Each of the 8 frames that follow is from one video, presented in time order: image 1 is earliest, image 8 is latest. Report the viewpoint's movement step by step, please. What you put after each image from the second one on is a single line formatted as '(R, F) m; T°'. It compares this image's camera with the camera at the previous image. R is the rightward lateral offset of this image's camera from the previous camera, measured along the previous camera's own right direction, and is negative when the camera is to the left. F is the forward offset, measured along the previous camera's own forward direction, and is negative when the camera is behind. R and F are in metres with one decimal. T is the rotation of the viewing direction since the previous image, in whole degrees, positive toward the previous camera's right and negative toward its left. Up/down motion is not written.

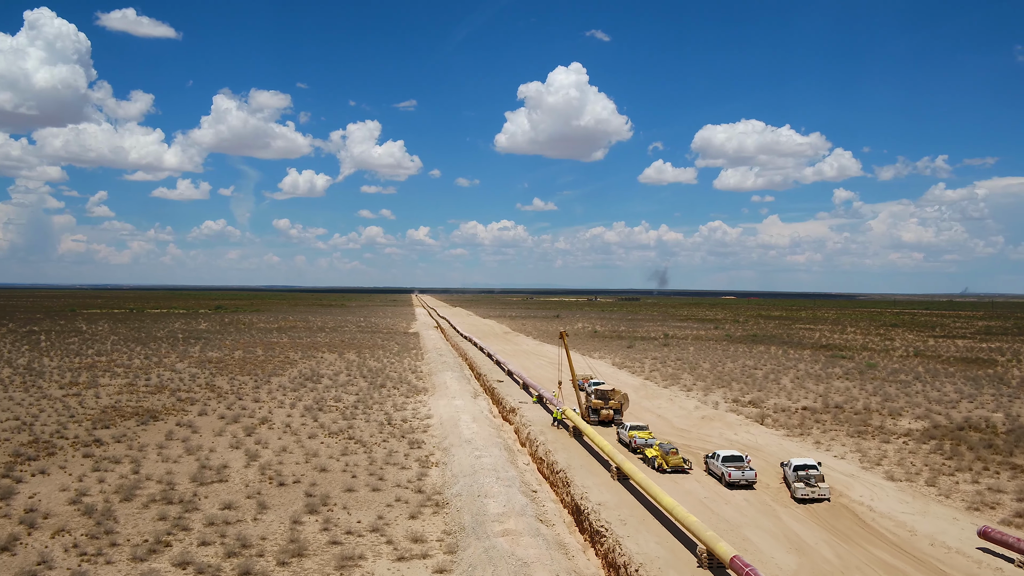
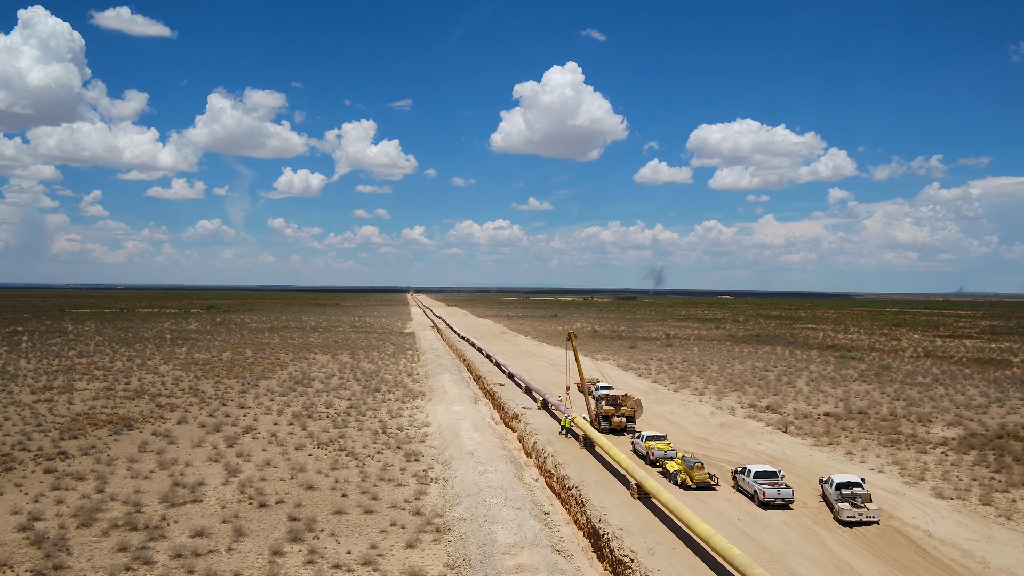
(-0.4, +2.1) m; 0°
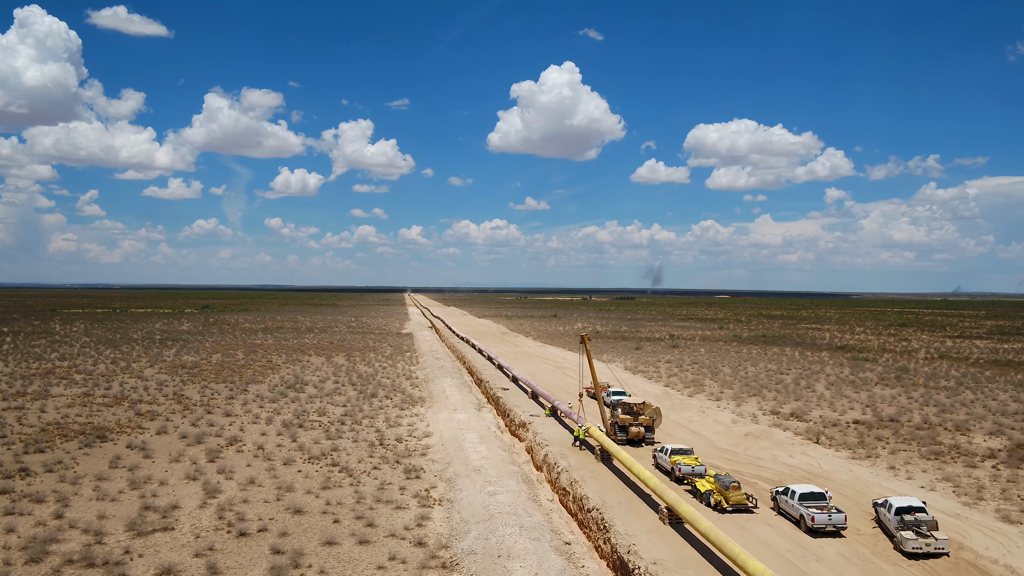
(-0.5, +2.1) m; 0°
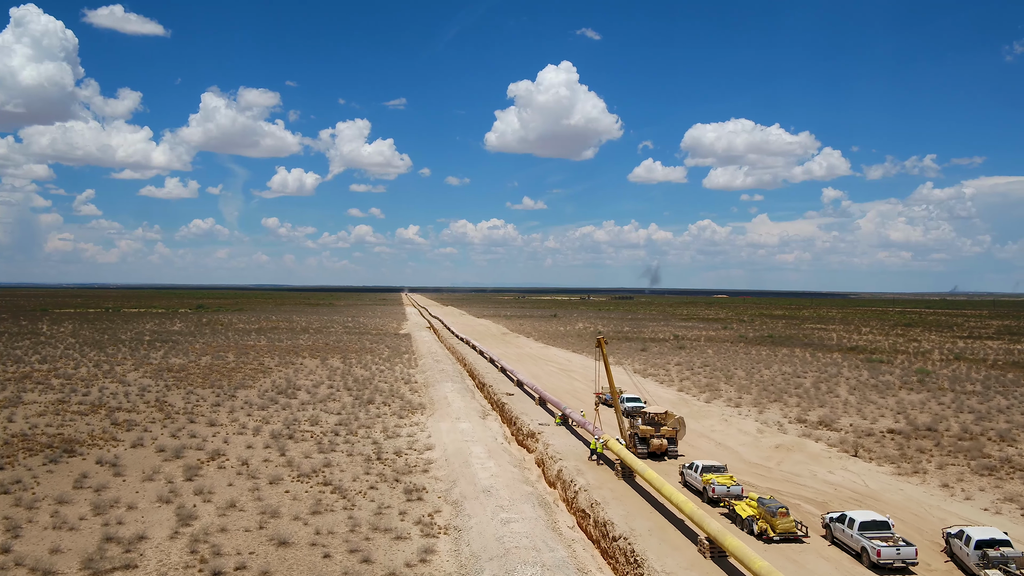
(-0.5, +2.2) m; 0°
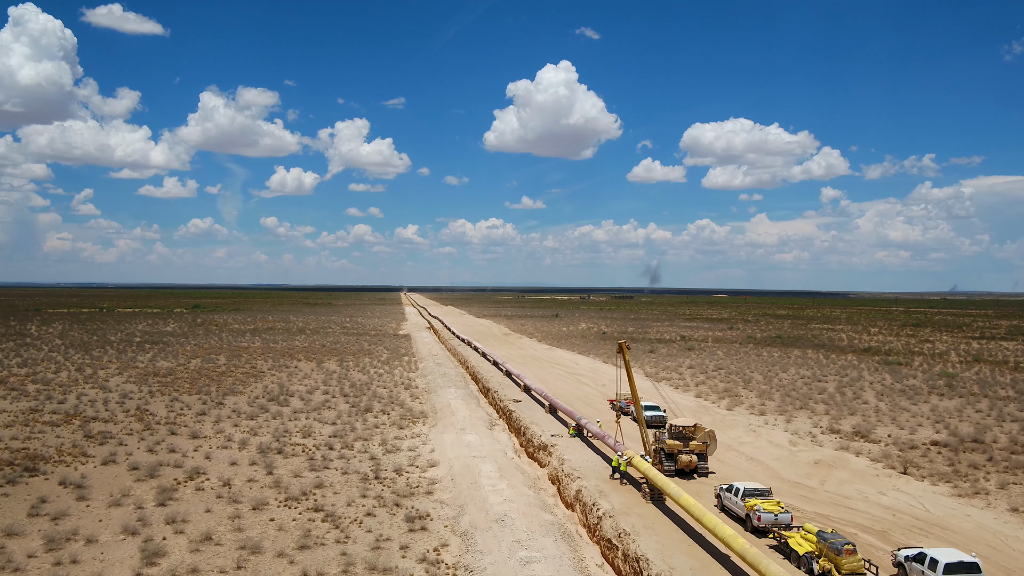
(-0.5, +2.2) m; 0°
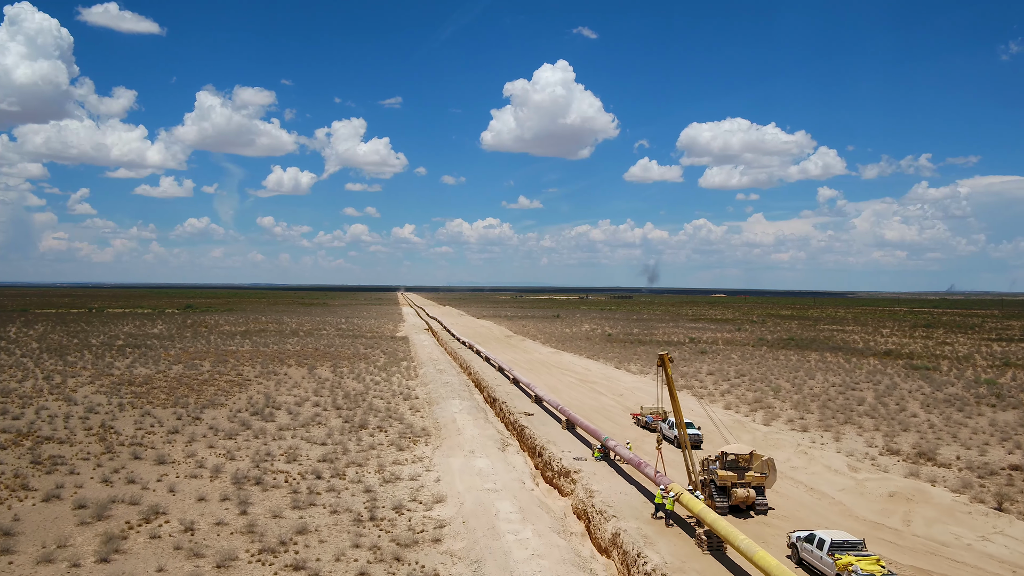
(-0.7, +3.3) m; 0°
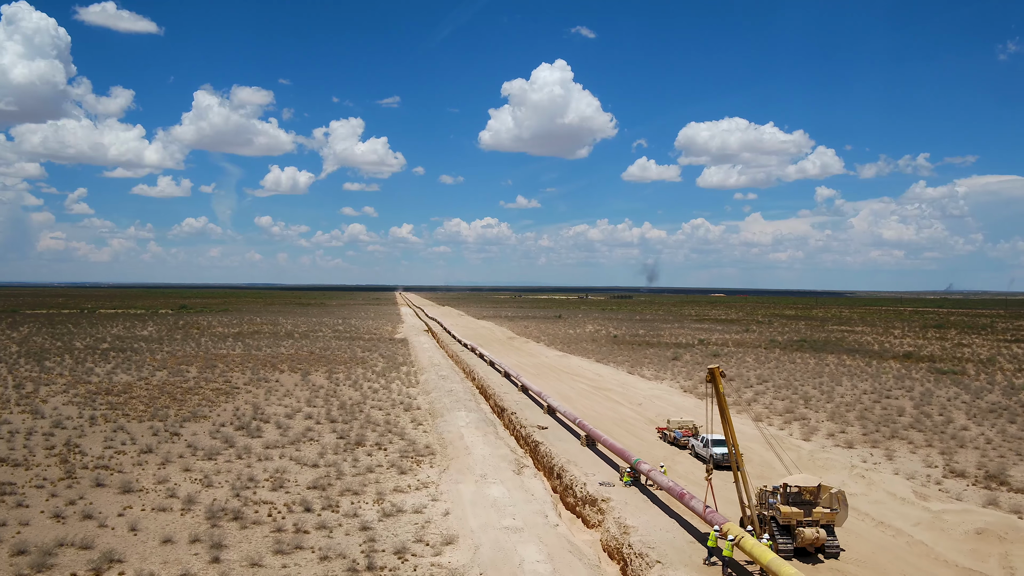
(-0.6, +2.7) m; 0°
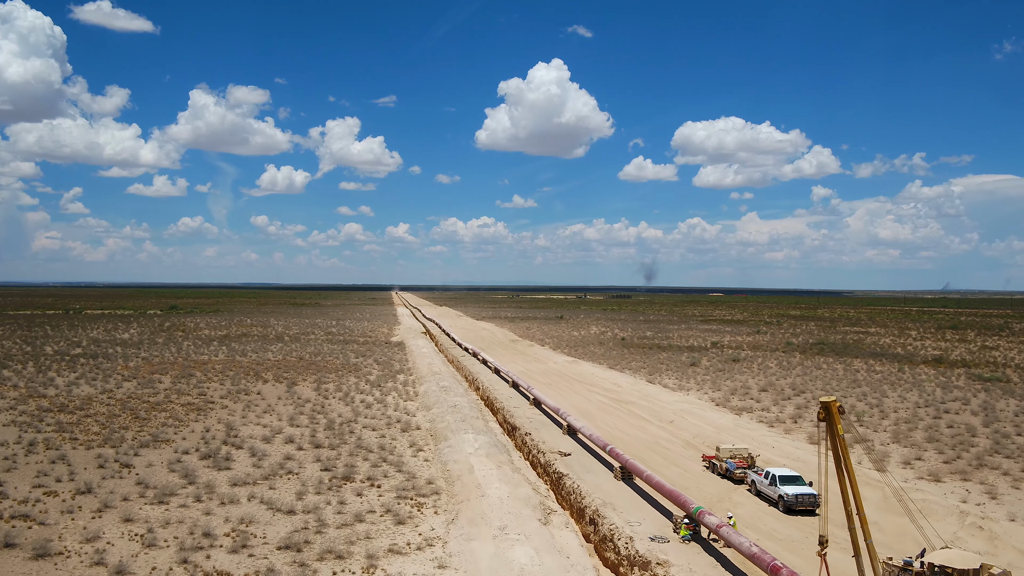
(-0.8, +4.1) m; 0°
